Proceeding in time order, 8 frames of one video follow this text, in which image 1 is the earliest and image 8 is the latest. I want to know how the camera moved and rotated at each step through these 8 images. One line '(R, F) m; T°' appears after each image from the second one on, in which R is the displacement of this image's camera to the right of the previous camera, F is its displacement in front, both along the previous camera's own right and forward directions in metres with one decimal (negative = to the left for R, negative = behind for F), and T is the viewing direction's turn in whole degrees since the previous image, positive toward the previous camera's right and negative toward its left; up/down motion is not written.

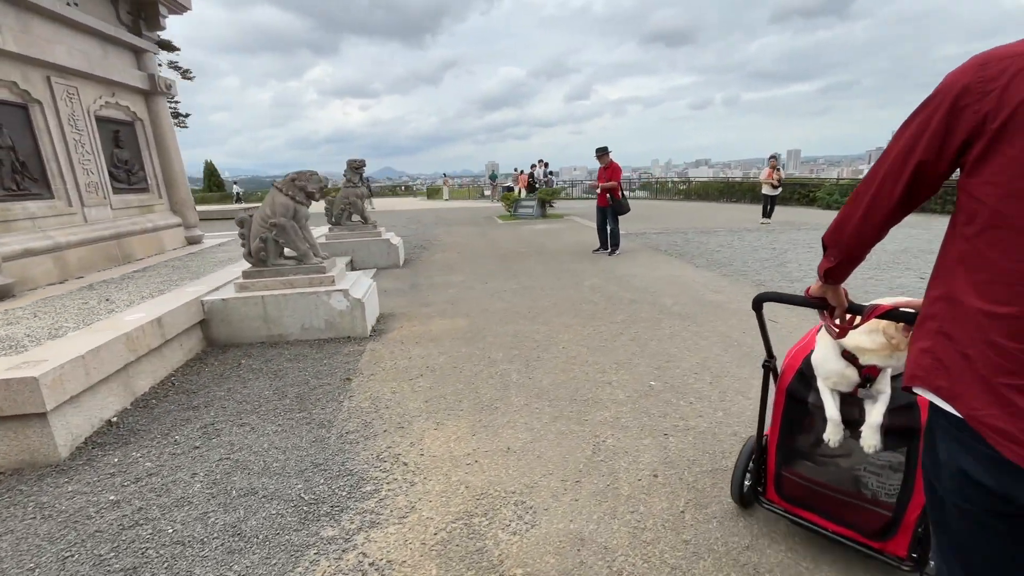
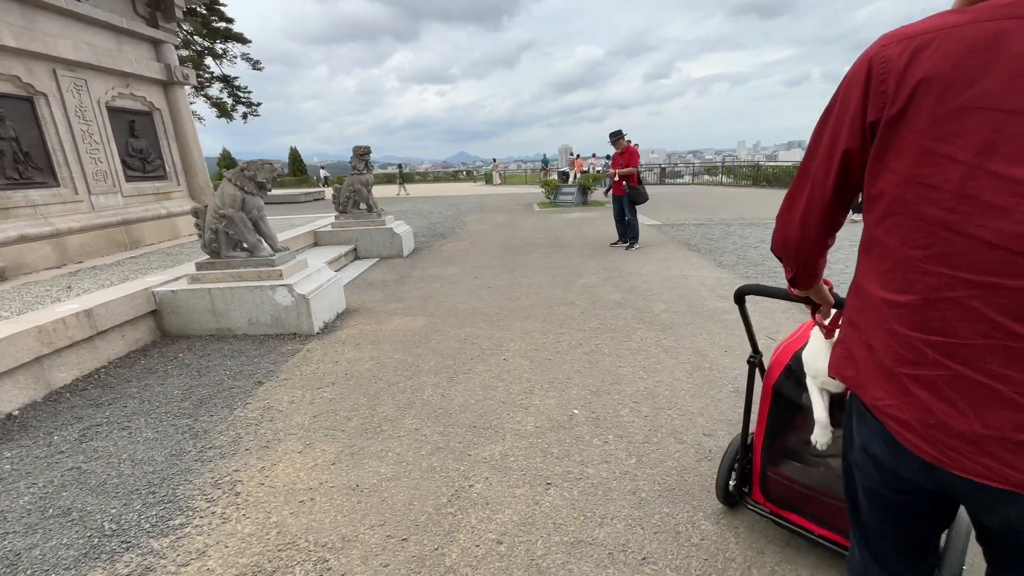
(+1.0, +0.5) m; -8°
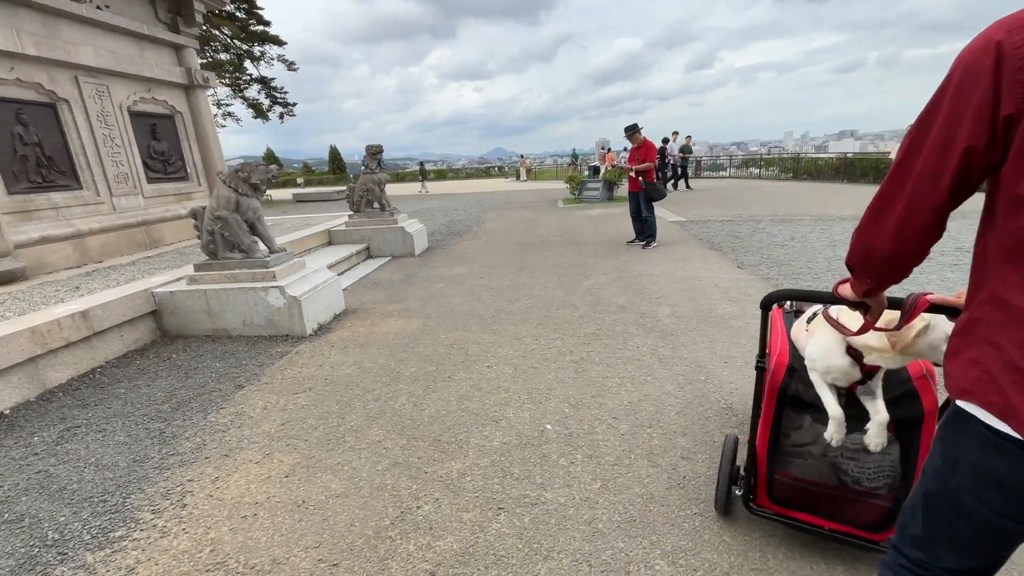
(+0.4, +0.2) m; -4°
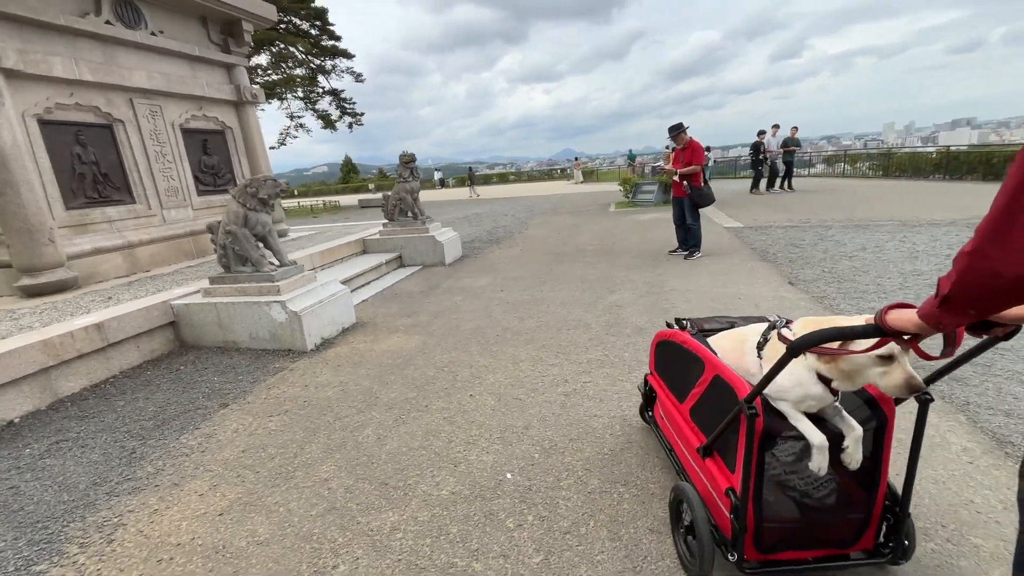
(+0.5, +0.3) m; -8°
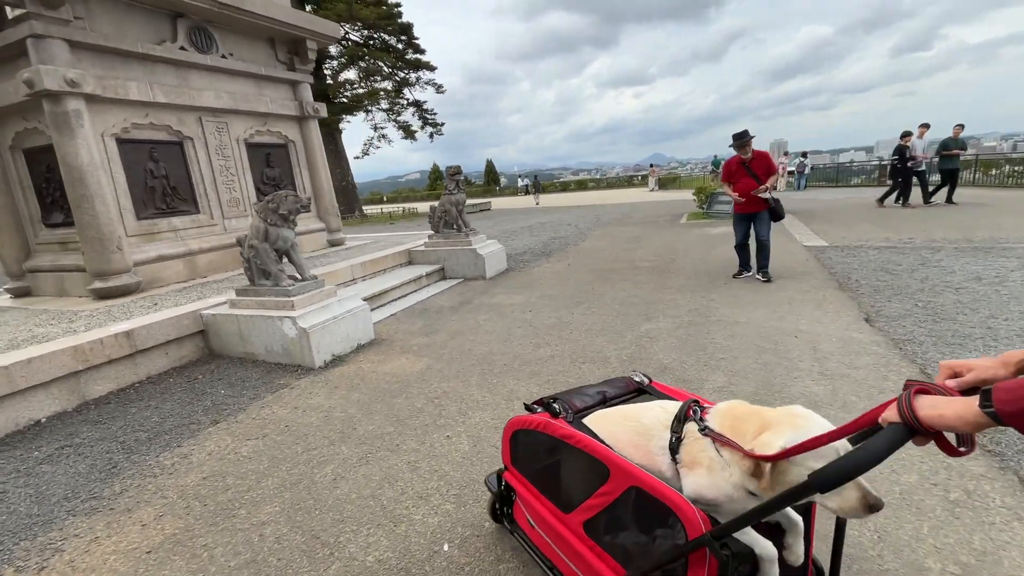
(+0.6, +0.4) m; -10°
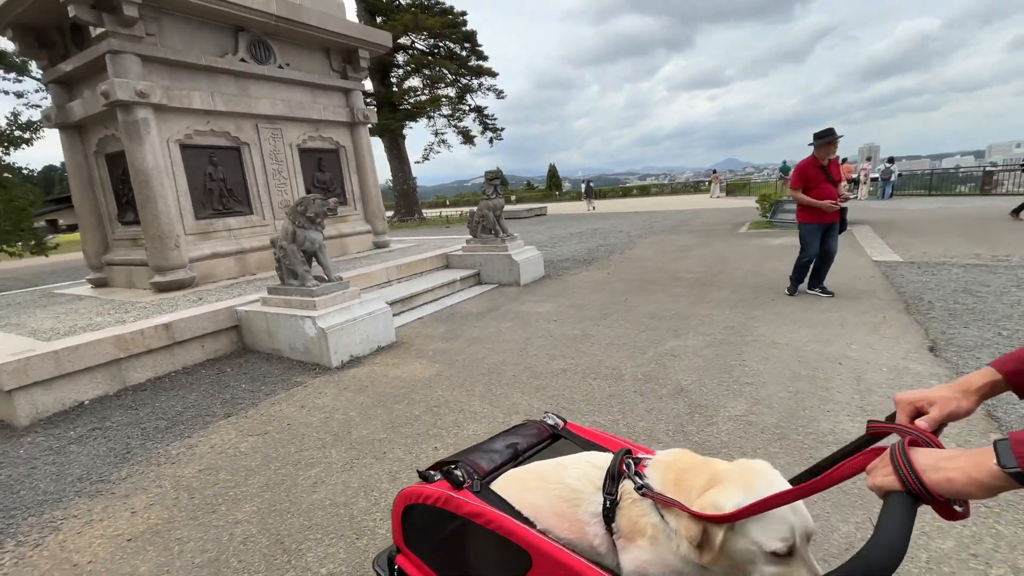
(+0.4, +0.1) m; -7°
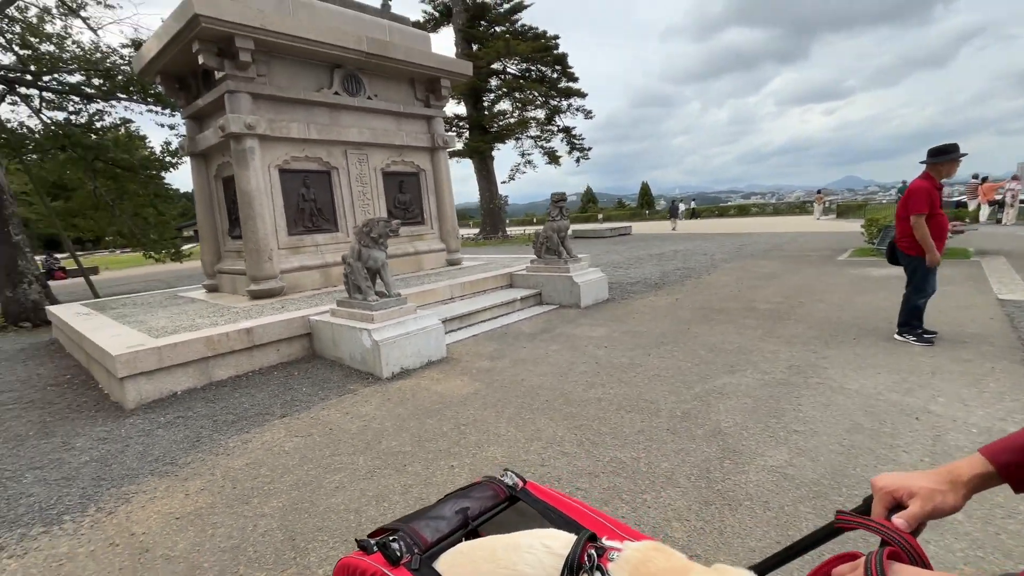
(+0.4, 0.0) m; -11°
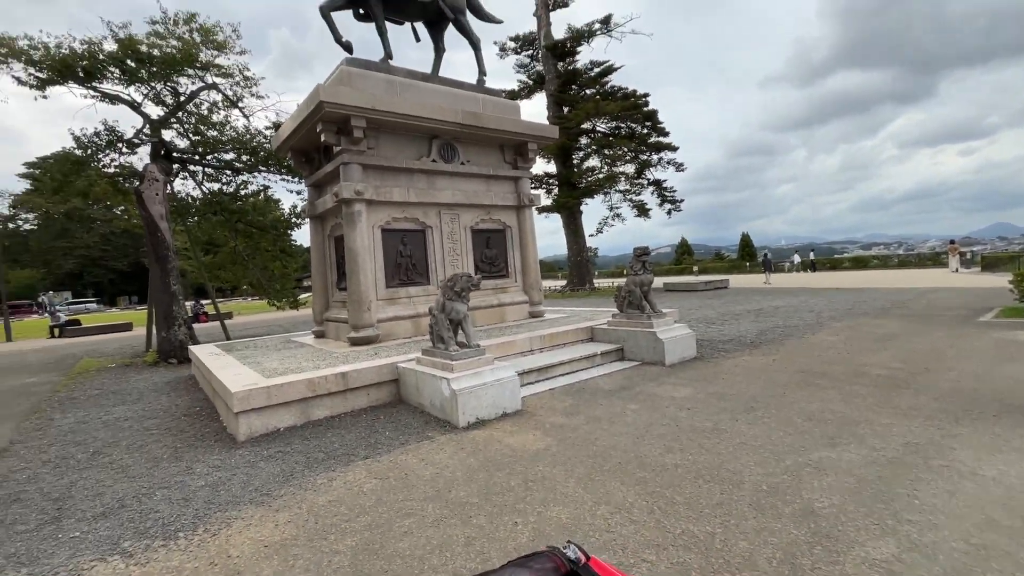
(+0.1, -0.1) m; -11°
